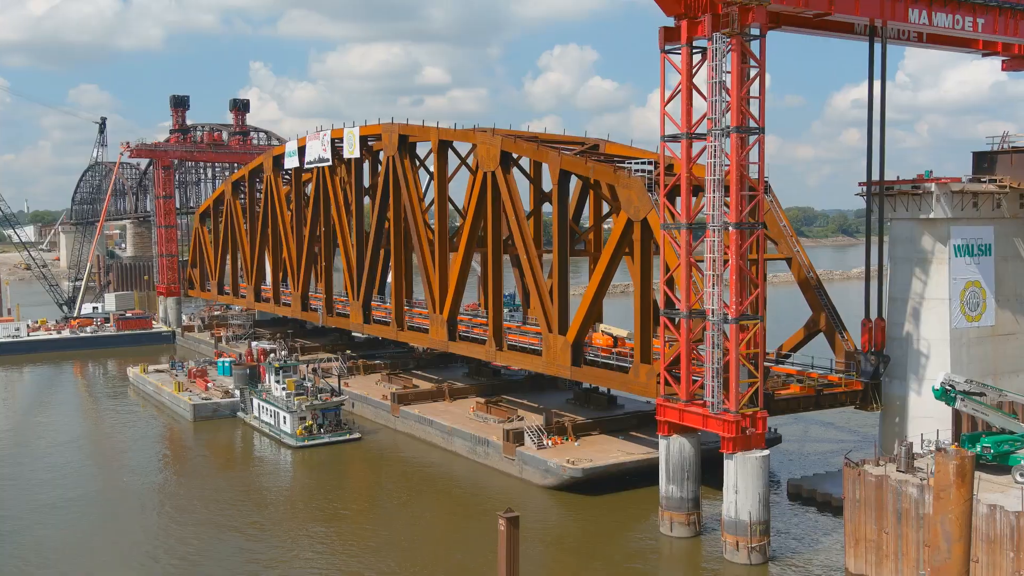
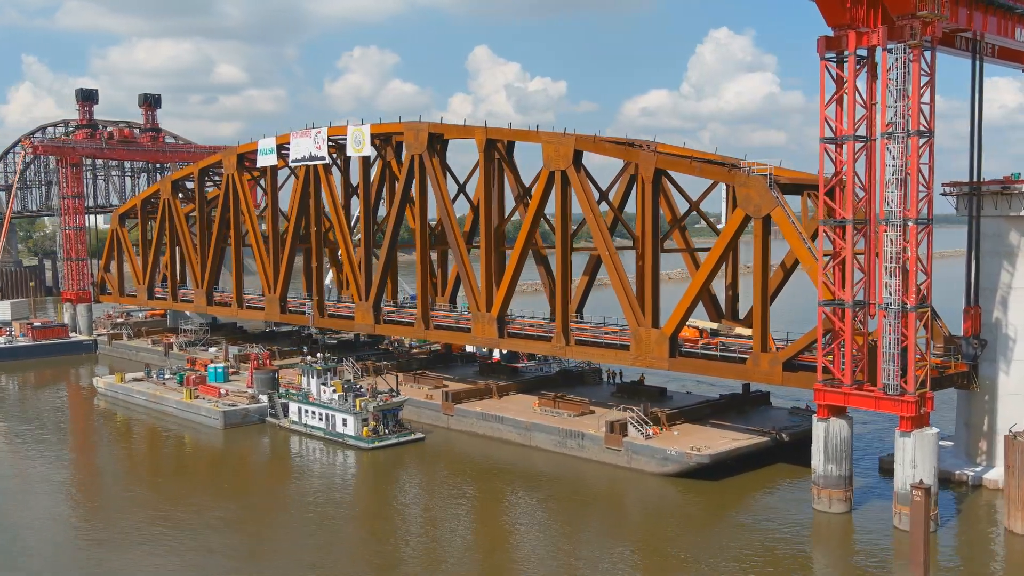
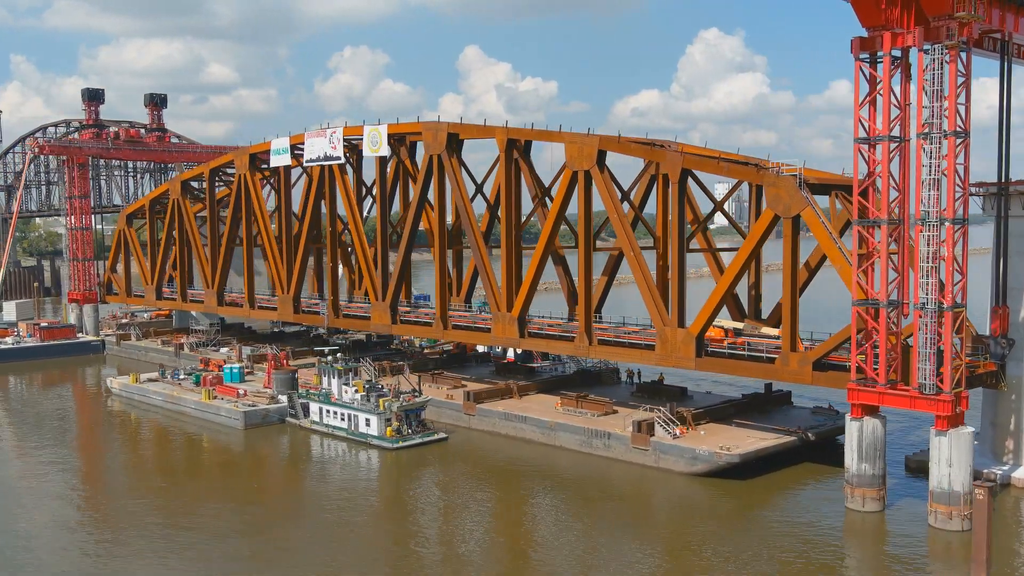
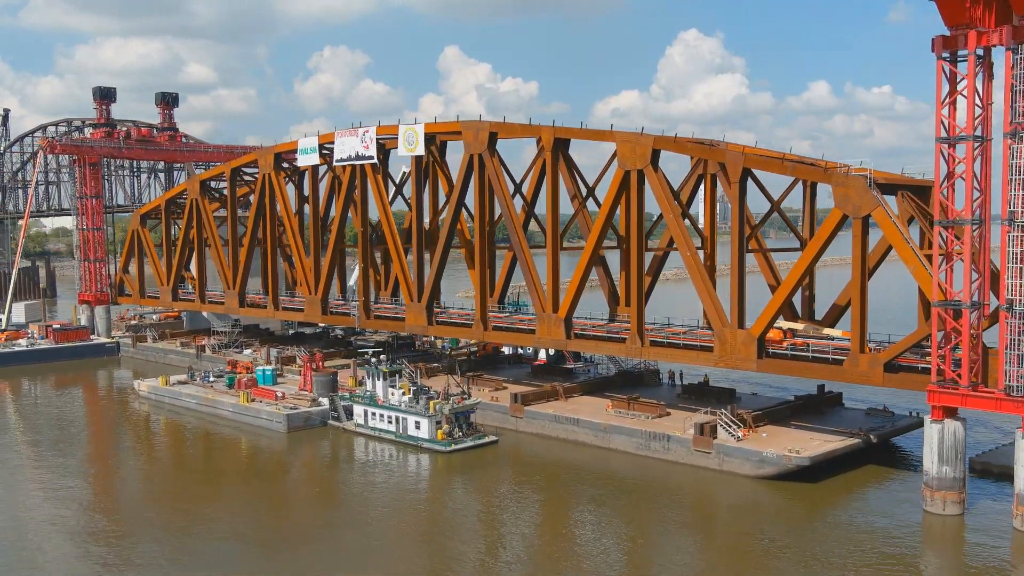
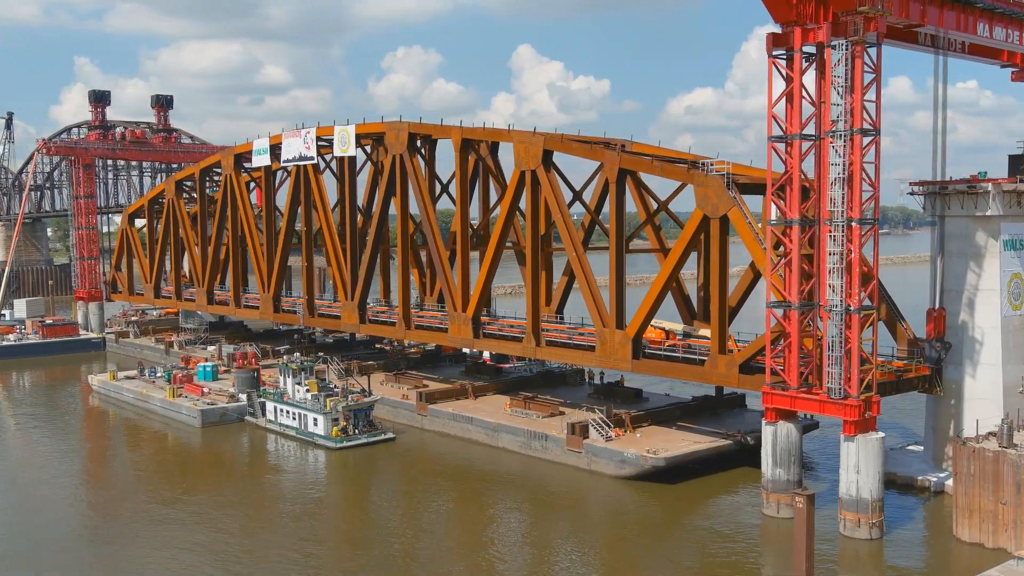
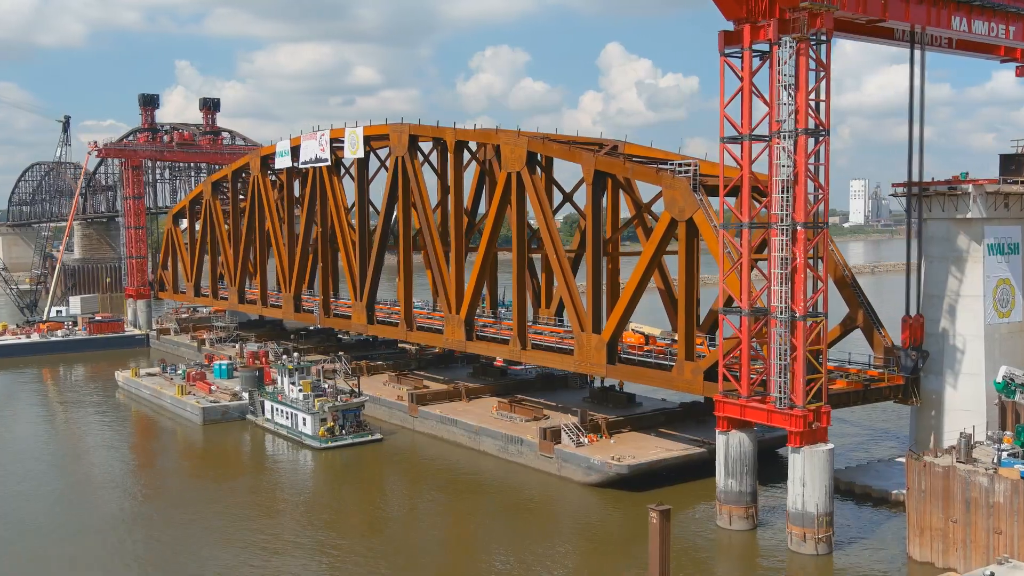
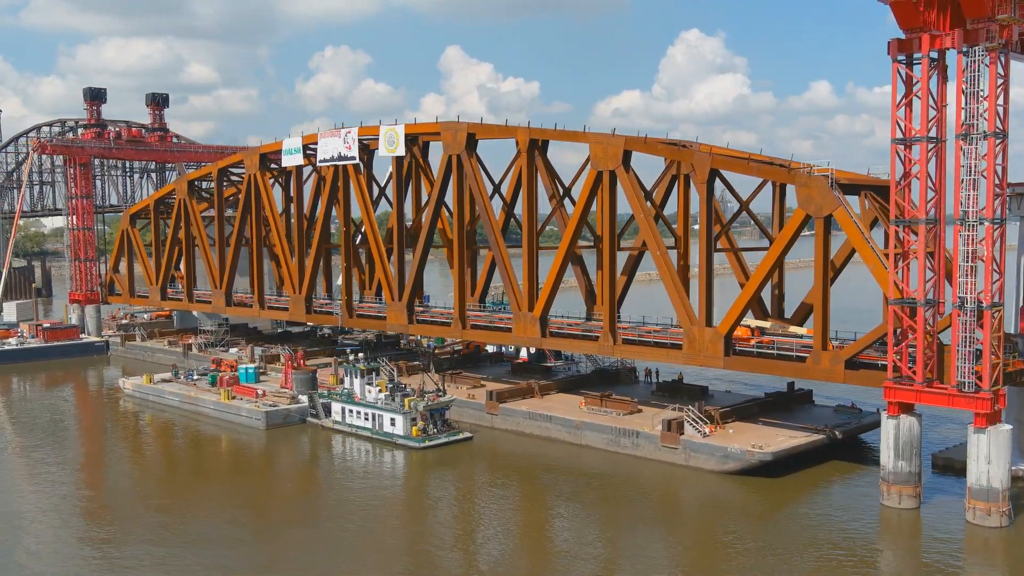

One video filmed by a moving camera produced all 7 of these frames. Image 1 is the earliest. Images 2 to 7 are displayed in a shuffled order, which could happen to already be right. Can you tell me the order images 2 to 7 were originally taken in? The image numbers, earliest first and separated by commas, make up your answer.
6, 5, 2, 3, 7, 4
